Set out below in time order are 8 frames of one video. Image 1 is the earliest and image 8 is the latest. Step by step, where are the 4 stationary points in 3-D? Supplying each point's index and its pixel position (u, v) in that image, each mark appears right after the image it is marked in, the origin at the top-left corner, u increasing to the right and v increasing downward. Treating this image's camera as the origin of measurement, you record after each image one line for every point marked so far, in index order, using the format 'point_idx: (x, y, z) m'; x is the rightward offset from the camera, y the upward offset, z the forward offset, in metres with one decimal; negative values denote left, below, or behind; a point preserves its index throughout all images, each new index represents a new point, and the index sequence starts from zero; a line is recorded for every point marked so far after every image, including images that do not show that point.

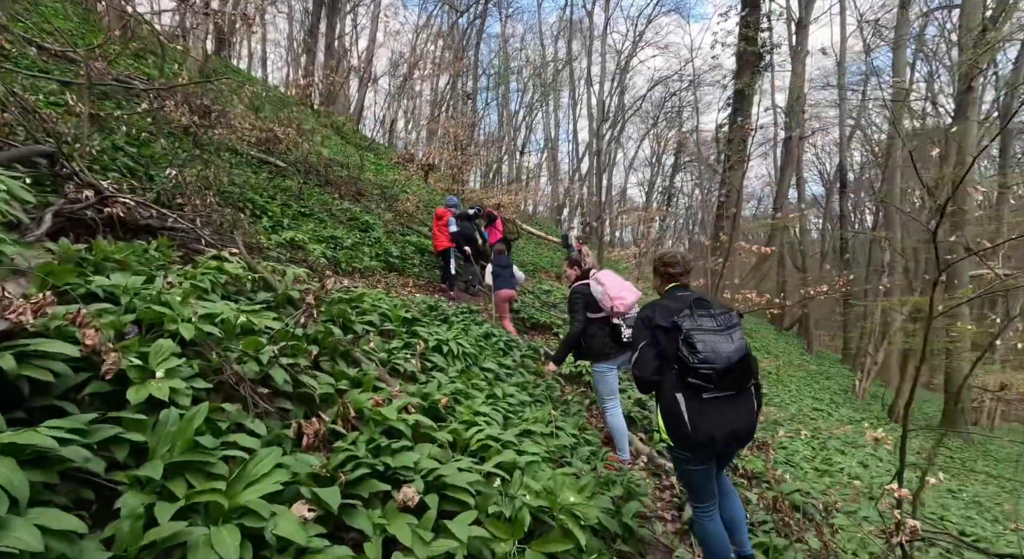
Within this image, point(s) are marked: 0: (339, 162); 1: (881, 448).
0: (-4.1, +2.6, +12.0) m
1: (+7.5, -3.4, +11.0) m
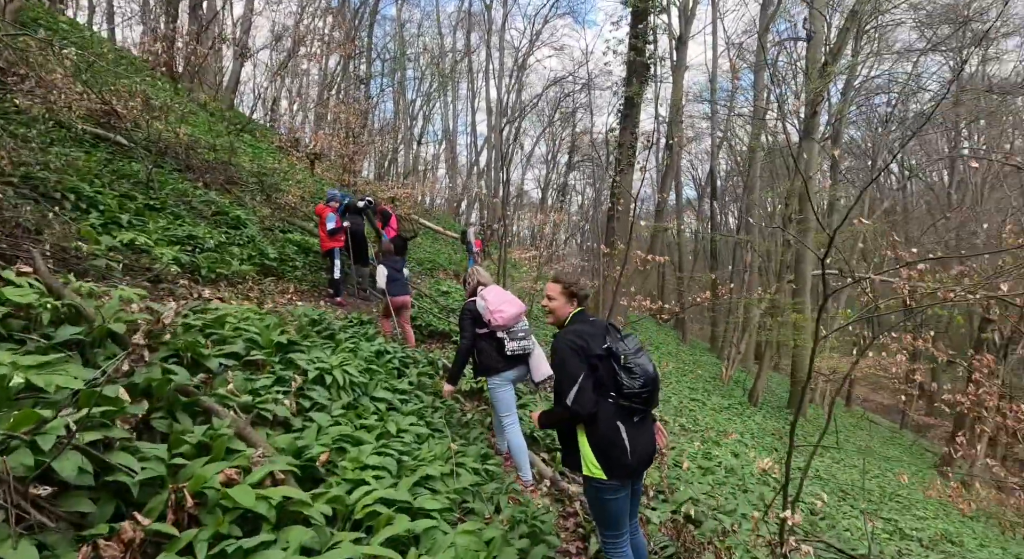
0: (-6.2, +2.7, +10.5) m
1: (+5.3, -3.5, +11.9) m
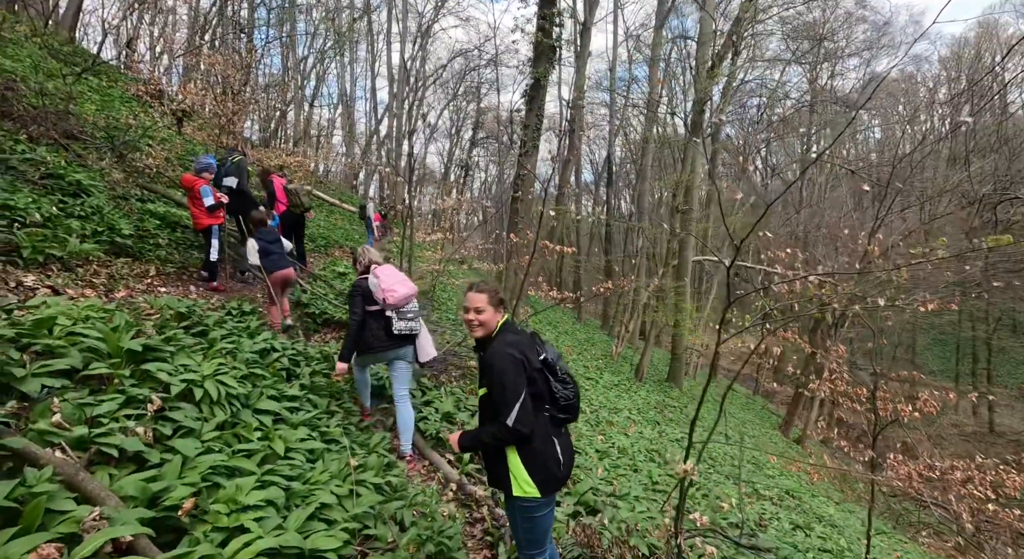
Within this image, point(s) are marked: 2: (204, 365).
0: (-7.9, +3.1, +8.7) m
1: (+2.9, -3.2, +12.5) m
2: (-1.9, -0.5, +3.3) m
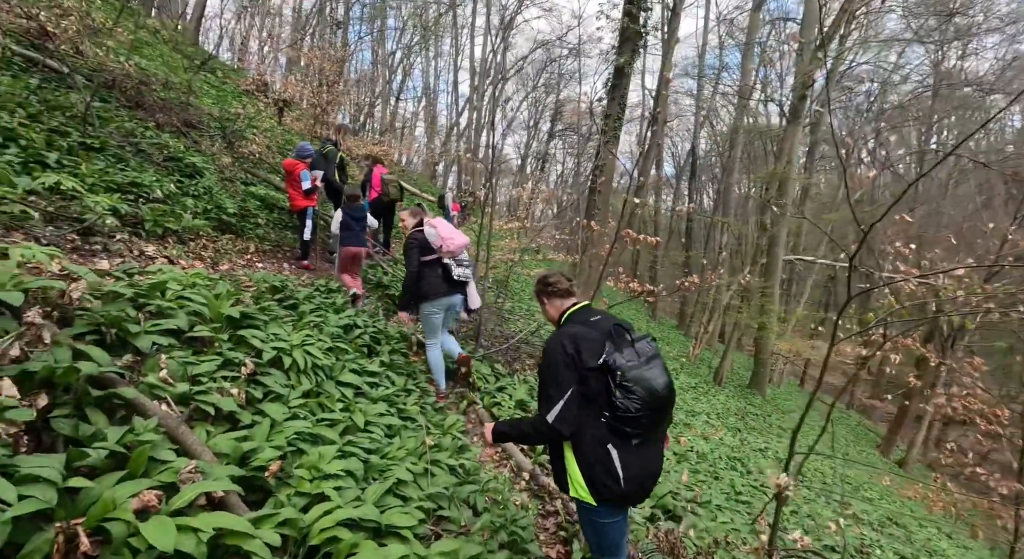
0: (-6.5, +3.6, +9.5) m
1: (+4.6, -3.1, +11.9) m
2: (-1.4, -0.4, +3.4) m
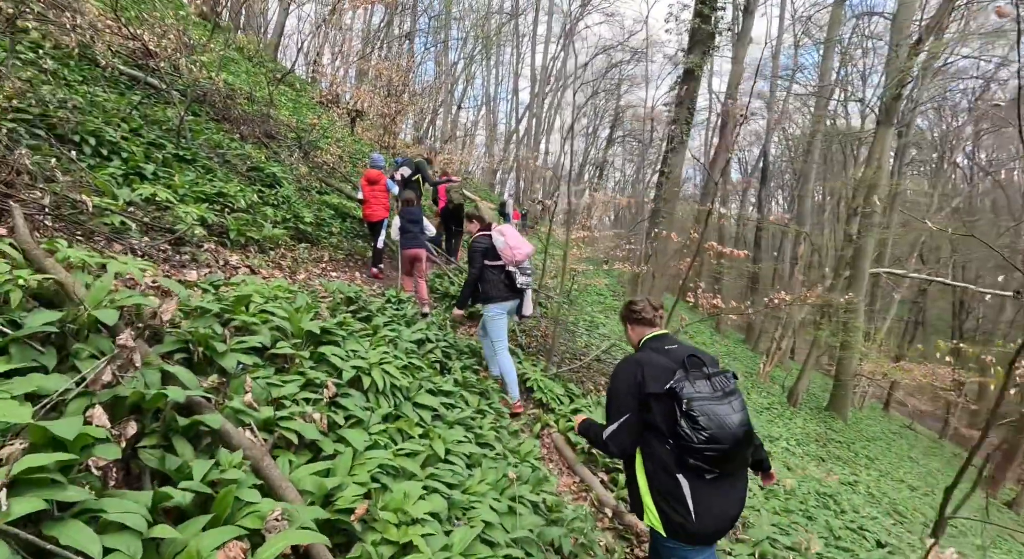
0: (-5.2, +3.5, +10.0) m
1: (+5.9, -3.5, +11.1) m
2: (-0.9, -0.5, +3.3) m
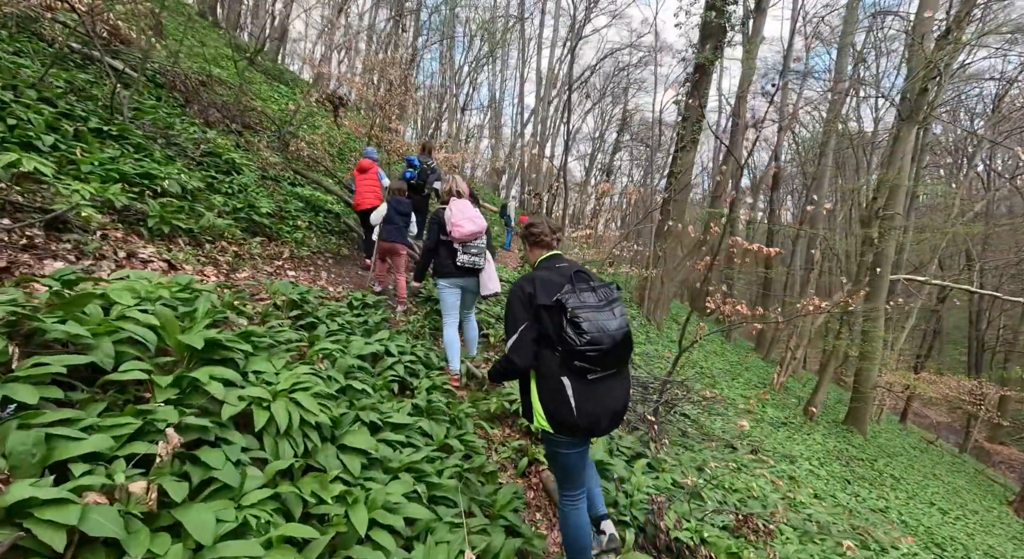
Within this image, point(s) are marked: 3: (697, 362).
0: (-5.2, +3.4, +9.2) m
1: (+5.8, -3.6, +10.1) m
2: (-1.0, -0.4, +2.4) m
3: (+4.7, -2.1, +13.3) m
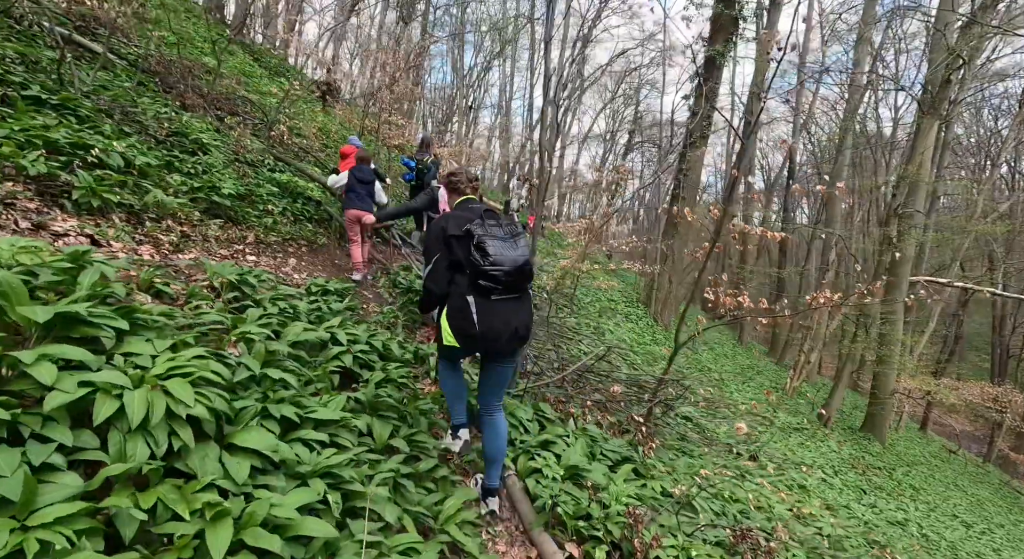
0: (-5.3, +3.6, +8.9) m
1: (+5.7, -3.5, +9.5) m
2: (-1.3, -0.3, +2.0) m
3: (+4.7, -2.0, +12.7) m
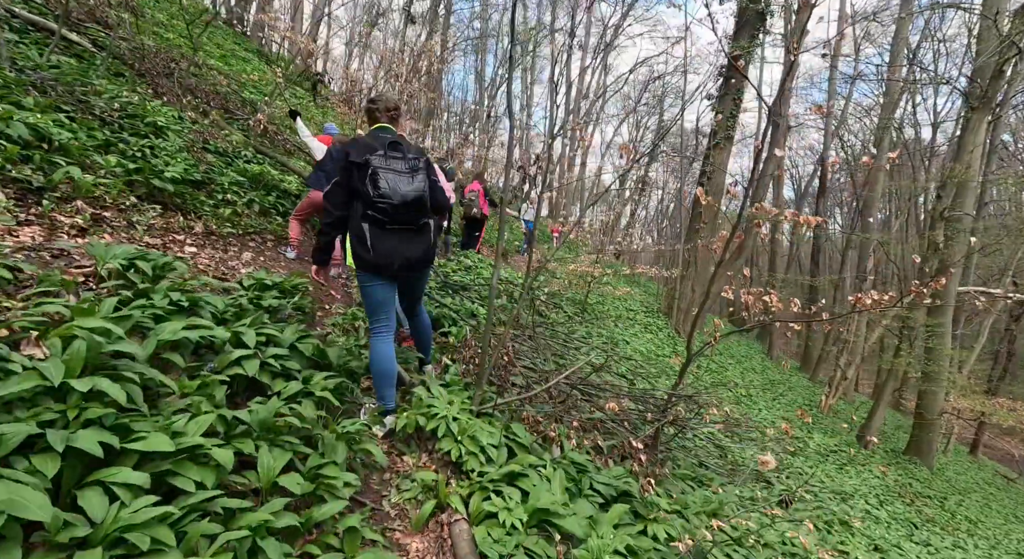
0: (-5.3, +3.5, +8.4) m
1: (+5.8, -3.6, +8.3) m
2: (-1.6, -0.2, +1.3) m
3: (+4.9, -2.2, +11.7) m
